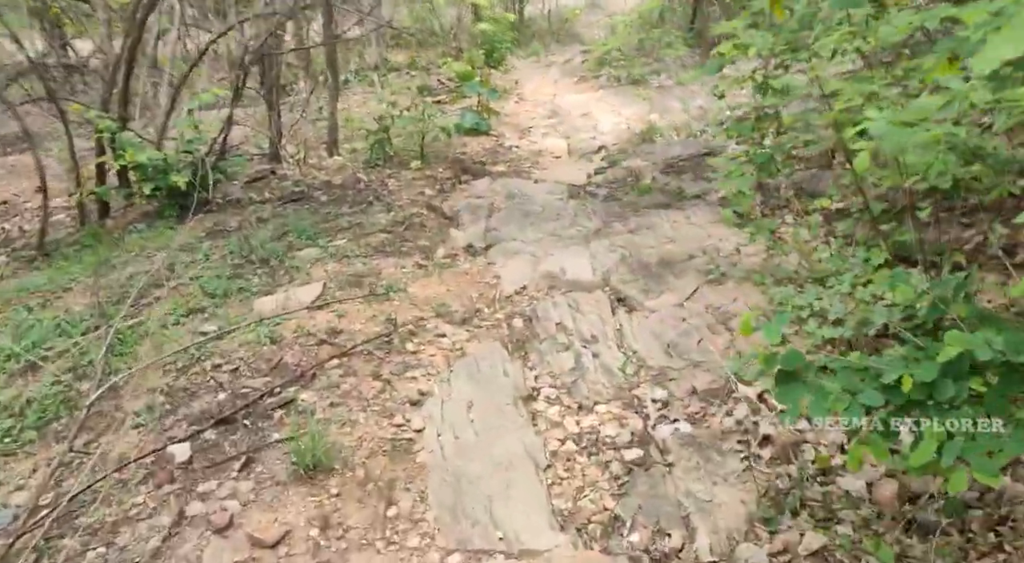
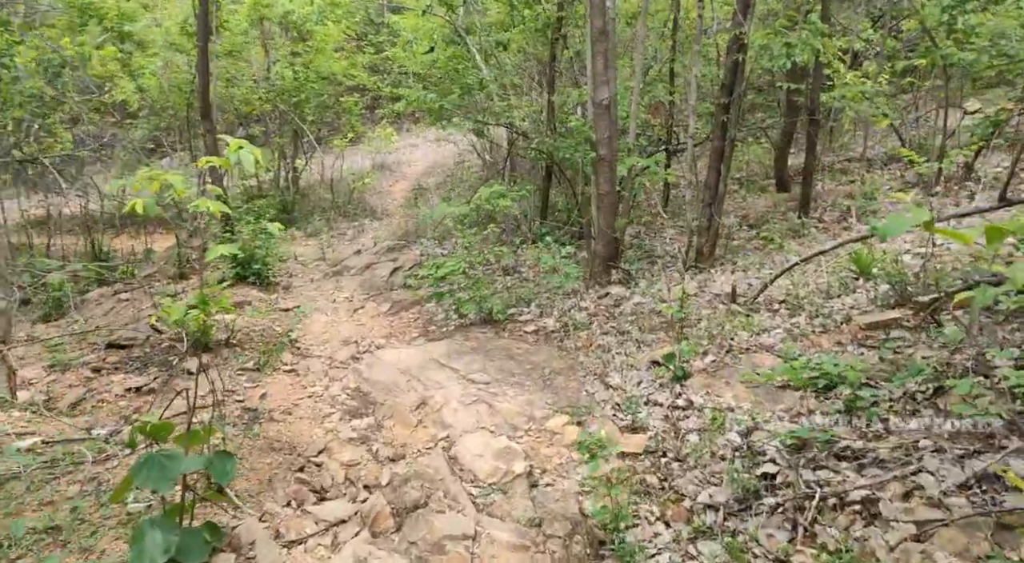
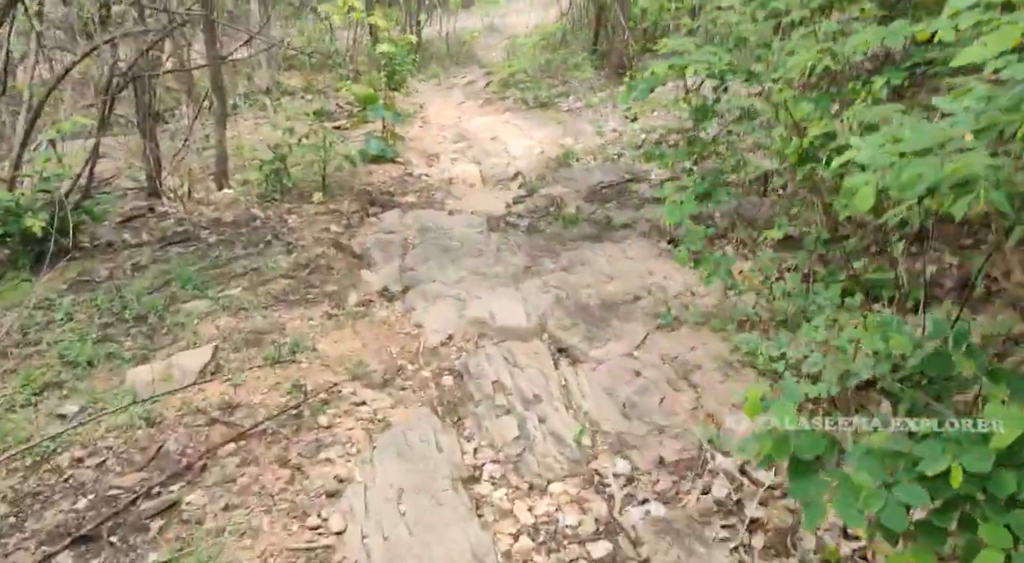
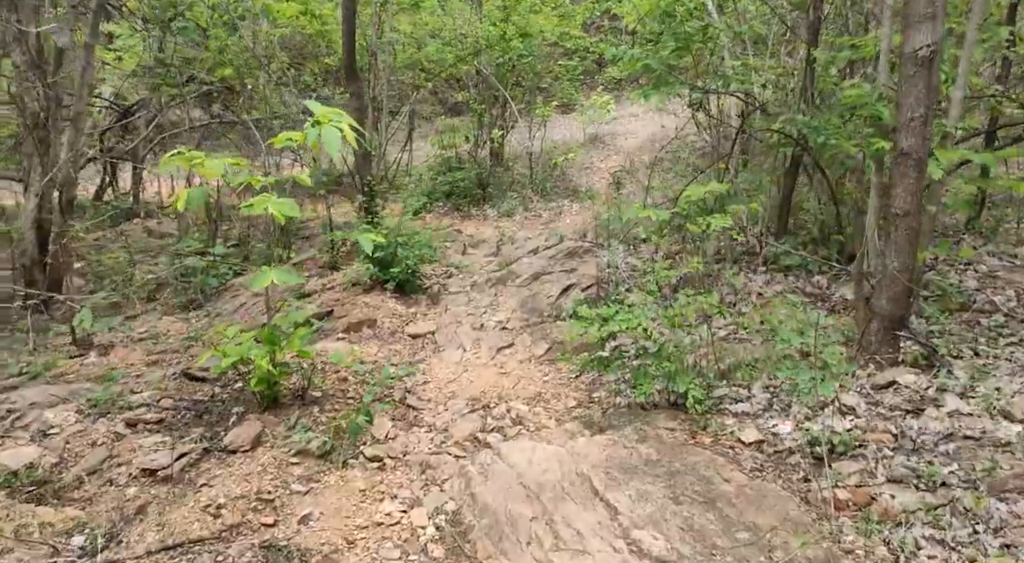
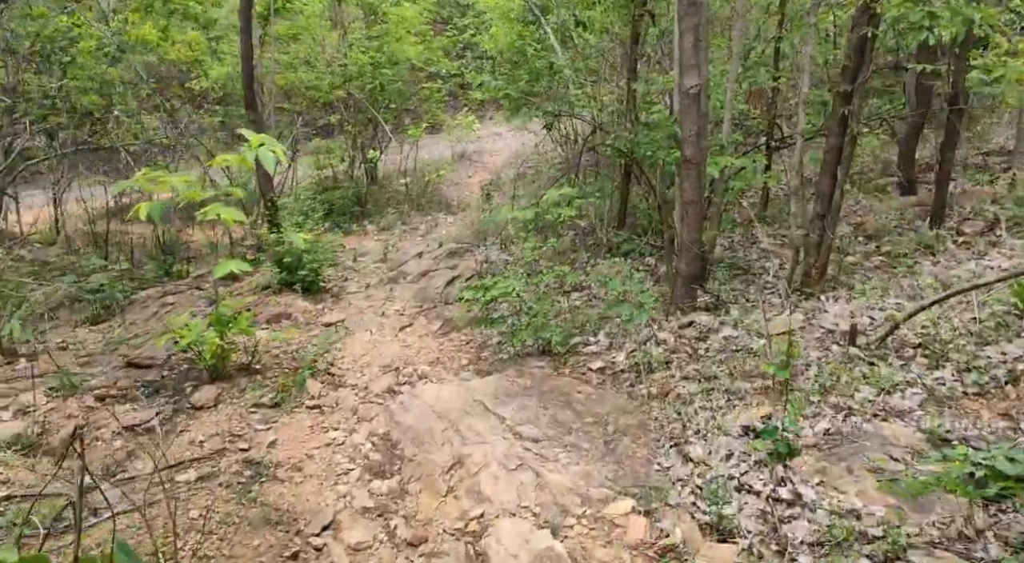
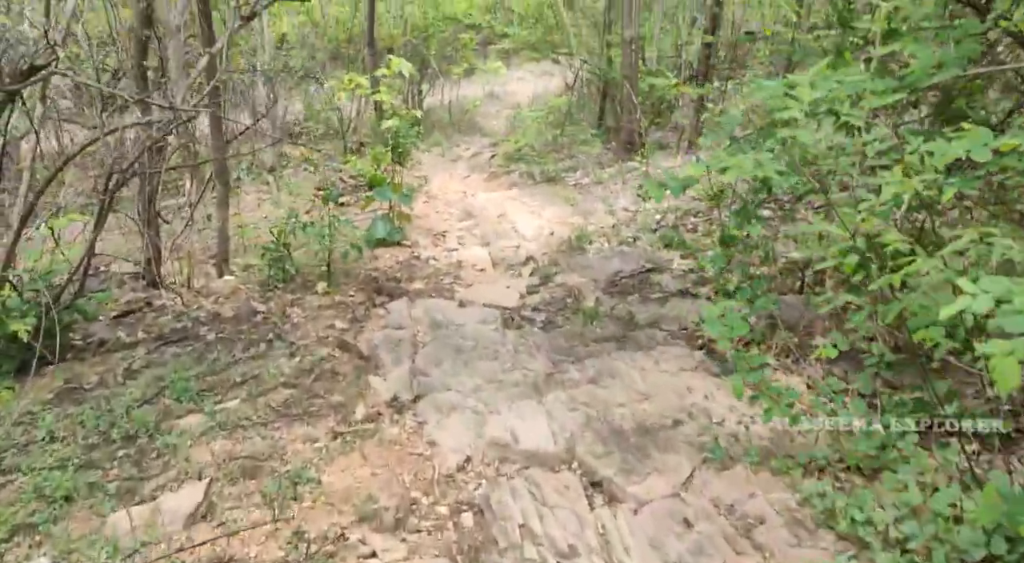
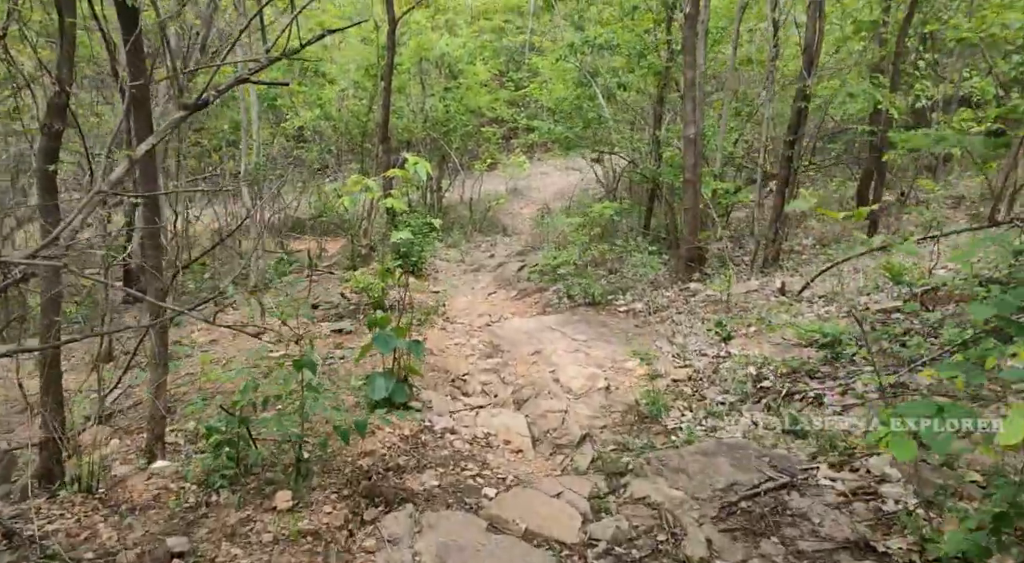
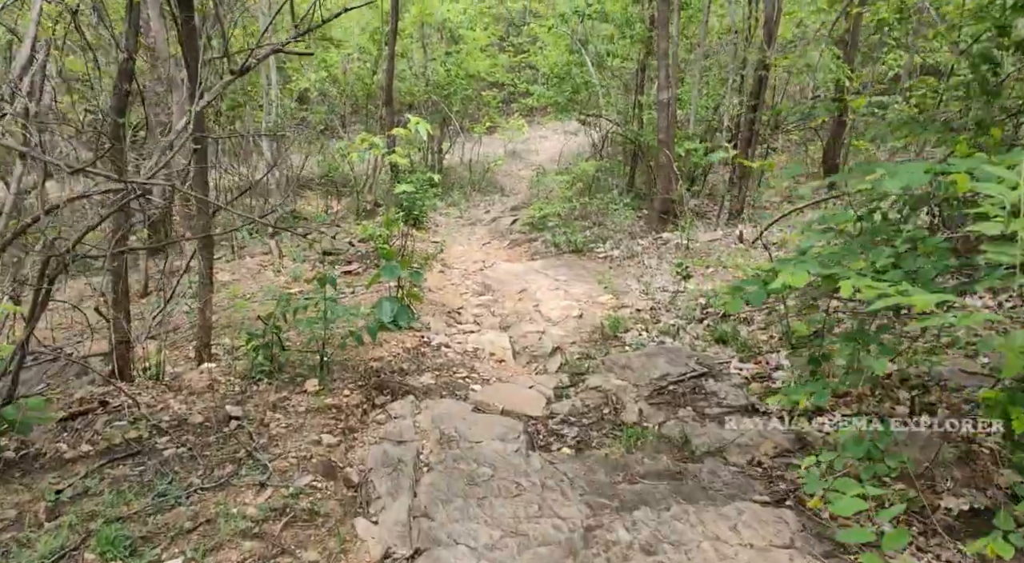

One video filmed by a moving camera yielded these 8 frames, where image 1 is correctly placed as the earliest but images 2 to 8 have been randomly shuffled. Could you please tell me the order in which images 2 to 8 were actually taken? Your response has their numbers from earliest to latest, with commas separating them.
3, 6, 8, 7, 2, 5, 4
